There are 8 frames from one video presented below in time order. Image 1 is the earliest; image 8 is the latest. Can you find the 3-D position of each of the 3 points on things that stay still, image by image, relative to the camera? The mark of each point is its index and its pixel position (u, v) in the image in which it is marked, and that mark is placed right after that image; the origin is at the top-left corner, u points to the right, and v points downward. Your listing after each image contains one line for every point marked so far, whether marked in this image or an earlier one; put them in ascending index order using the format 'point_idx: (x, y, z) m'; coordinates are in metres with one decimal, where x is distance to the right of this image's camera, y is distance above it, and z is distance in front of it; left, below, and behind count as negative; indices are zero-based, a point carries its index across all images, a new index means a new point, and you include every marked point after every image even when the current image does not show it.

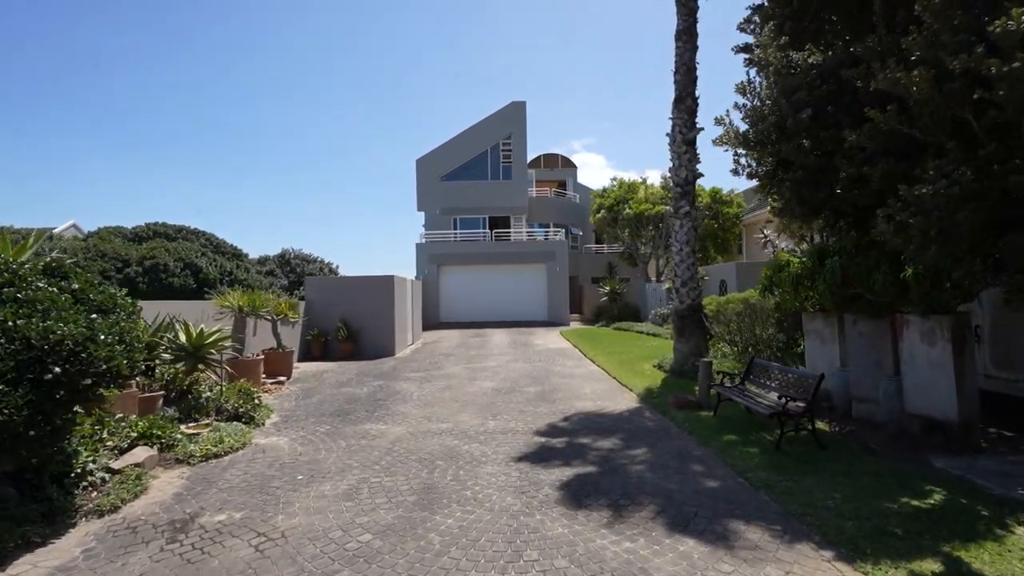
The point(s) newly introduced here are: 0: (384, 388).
0: (-3.1, -2.4, +10.9) m
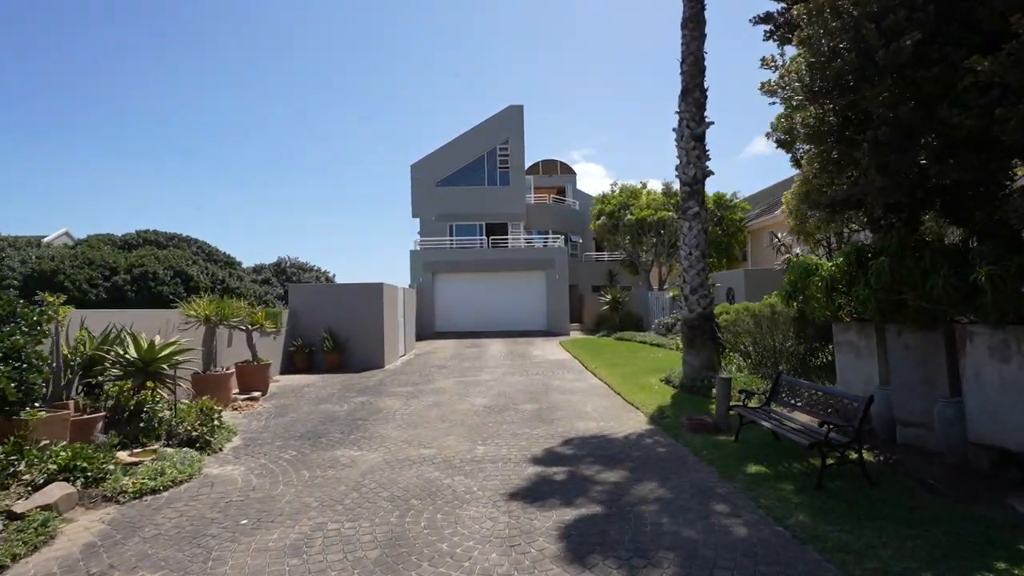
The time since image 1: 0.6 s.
0: (-3.2, -2.6, +10.0) m
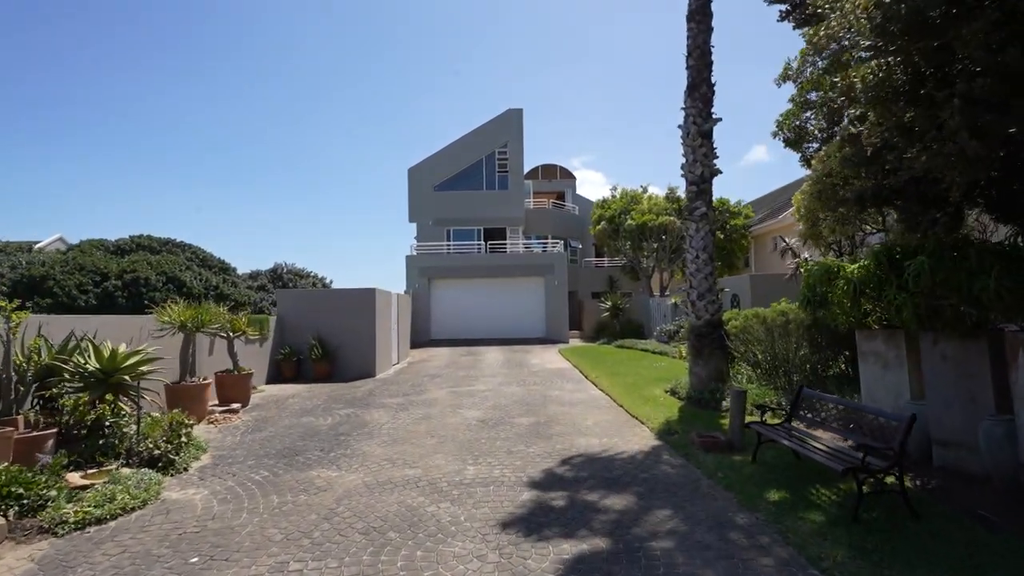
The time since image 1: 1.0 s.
0: (-3.3, -2.7, +9.4) m
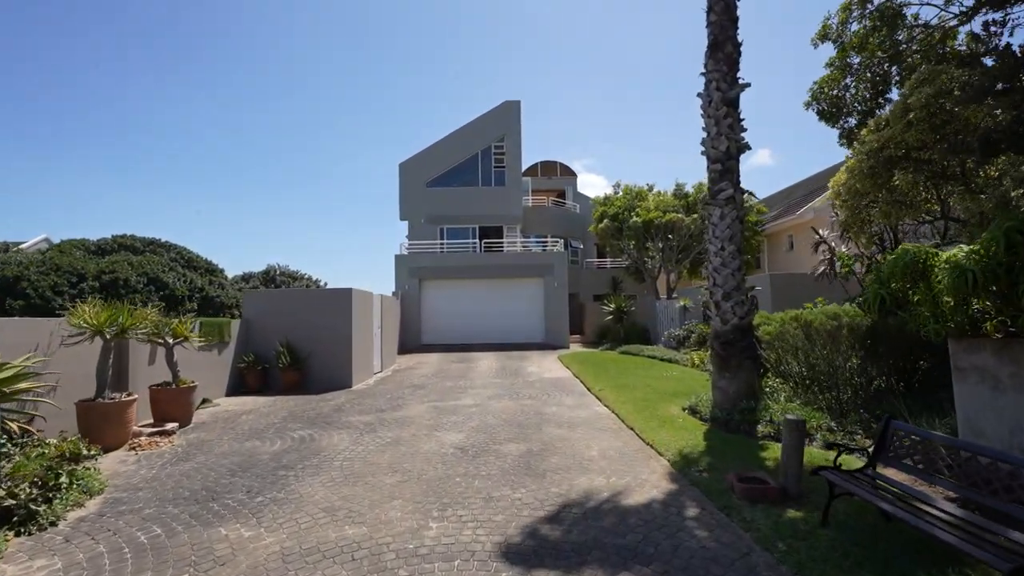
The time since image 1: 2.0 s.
0: (-3.5, -2.6, +7.7) m
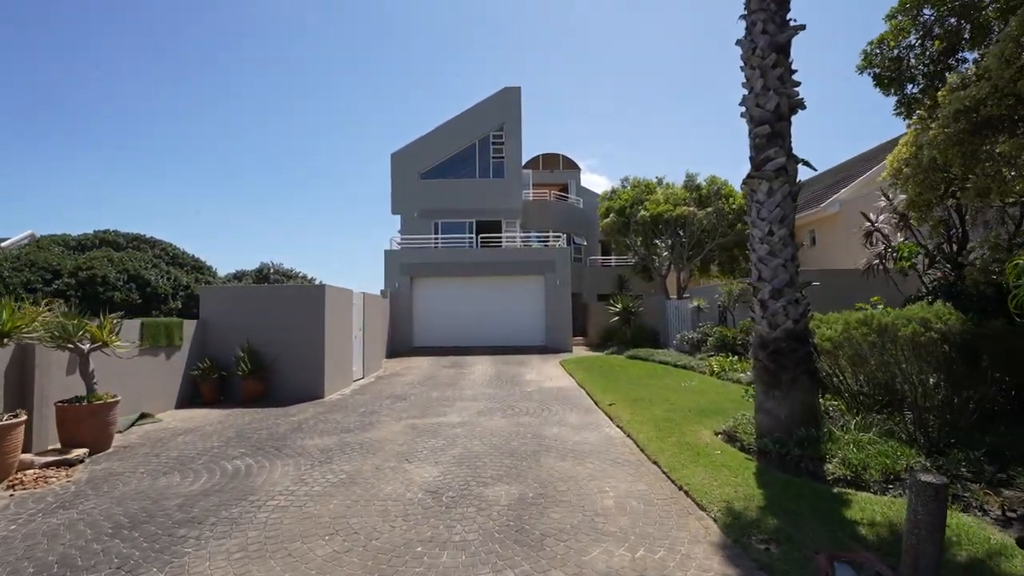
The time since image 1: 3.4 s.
0: (-3.6, -2.5, +6.1) m
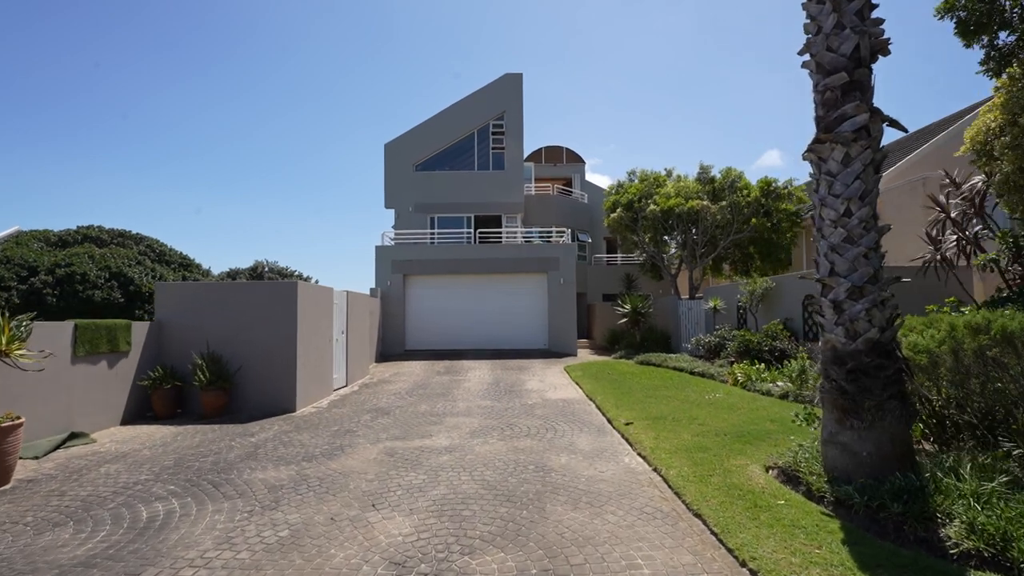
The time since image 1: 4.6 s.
0: (-3.6, -2.5, +4.6) m
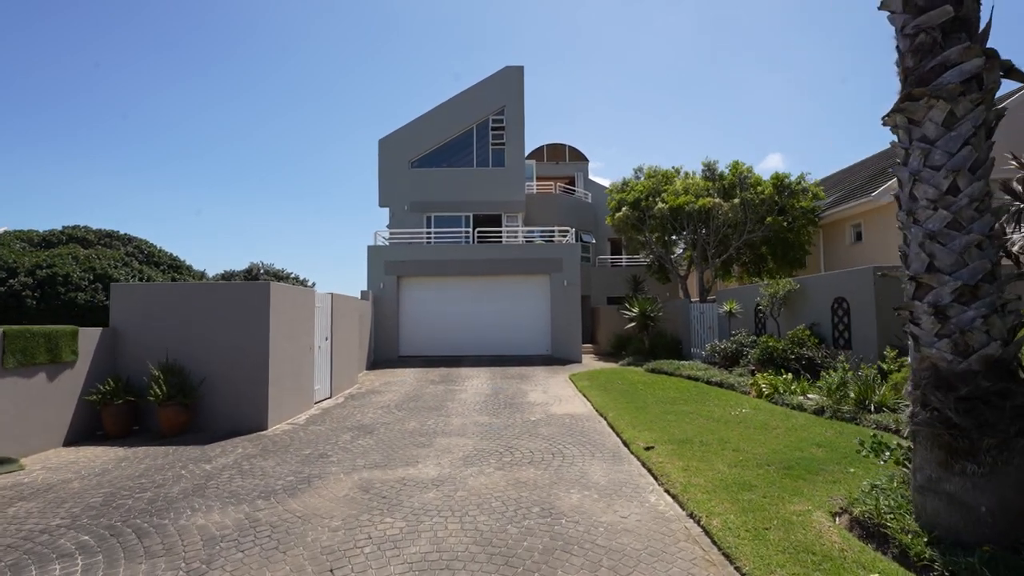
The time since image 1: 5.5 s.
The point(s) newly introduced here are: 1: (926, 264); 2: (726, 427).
0: (-3.6, -2.5, +3.4) m
1: (+3.4, +0.2, +3.8) m
2: (+3.6, -2.3, +7.8) m
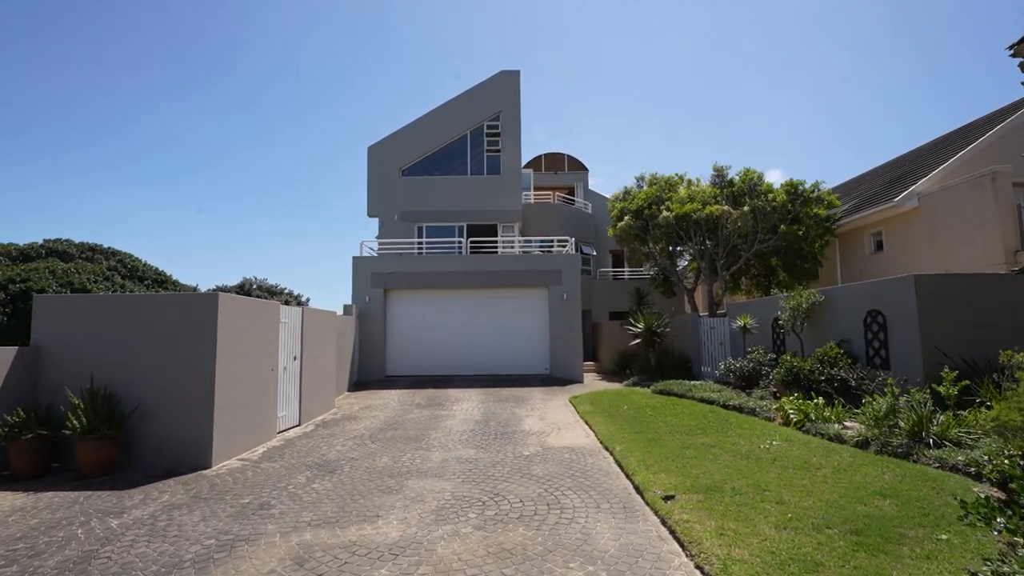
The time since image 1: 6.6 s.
0: (-3.8, -2.5, +2.1) m
1: (+3.2, +0.2, +2.5) m
2: (+3.4, -2.5, +6.4) m
